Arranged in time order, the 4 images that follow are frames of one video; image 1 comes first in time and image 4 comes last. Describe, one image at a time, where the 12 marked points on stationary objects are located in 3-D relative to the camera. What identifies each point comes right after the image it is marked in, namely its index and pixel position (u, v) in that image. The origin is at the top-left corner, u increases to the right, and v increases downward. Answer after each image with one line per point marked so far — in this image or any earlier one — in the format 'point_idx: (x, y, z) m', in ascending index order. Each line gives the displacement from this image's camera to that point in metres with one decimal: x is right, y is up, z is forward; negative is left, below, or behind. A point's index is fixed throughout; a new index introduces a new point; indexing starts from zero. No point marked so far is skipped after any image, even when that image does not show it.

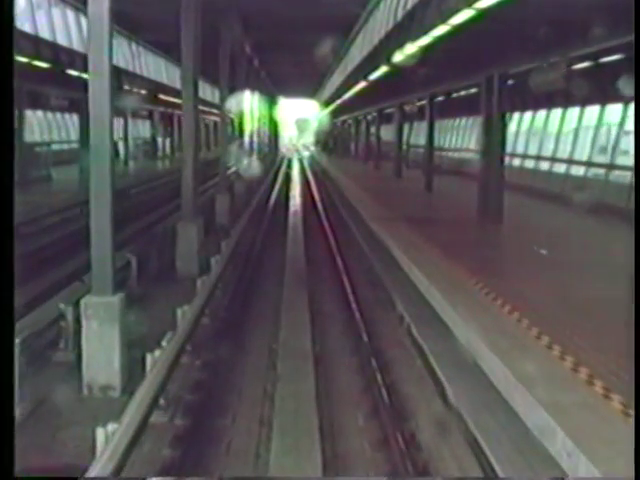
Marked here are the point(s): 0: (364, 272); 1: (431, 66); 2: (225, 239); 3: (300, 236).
0: (+0.8, -0.6, +14.8) m
1: (+2.1, +3.4, +16.8) m
2: (-1.8, -0.1, +16.6) m
3: (-0.4, 0.0, +19.8) m
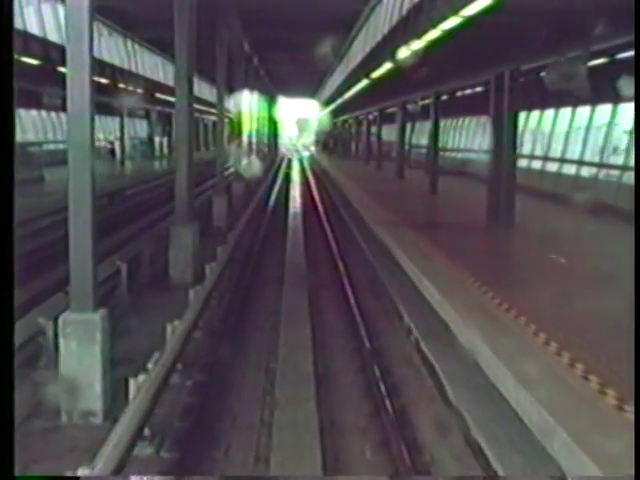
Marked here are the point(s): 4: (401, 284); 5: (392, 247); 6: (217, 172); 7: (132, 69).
0: (+0.8, -0.7, +14.2) m
1: (+2.2, +3.3, +16.3) m
2: (-1.8, -0.1, +16.0) m
3: (-0.4, -0.1, +19.2) m
4: (+1.2, -0.7, +12.8) m
5: (+1.3, -0.1, +15.1) m
6: (-2.3, +1.5, +19.3) m
7: (-3.6, +3.2, +16.3) m
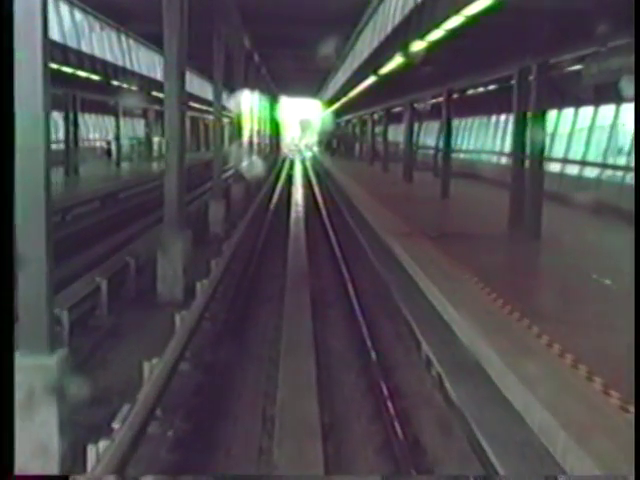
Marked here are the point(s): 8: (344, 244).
0: (+0.8, -0.8, +13.7) m
1: (+2.2, +3.3, +15.8) m
2: (-1.8, -0.2, +15.5) m
3: (-0.4, -0.1, +18.8) m
4: (+1.3, -0.8, +12.3) m
5: (+1.3, -0.2, +14.6) m
6: (-2.3, +1.4, +18.9) m
7: (-3.5, +3.2, +15.8) m
8: (+0.5, -0.1, +19.2) m
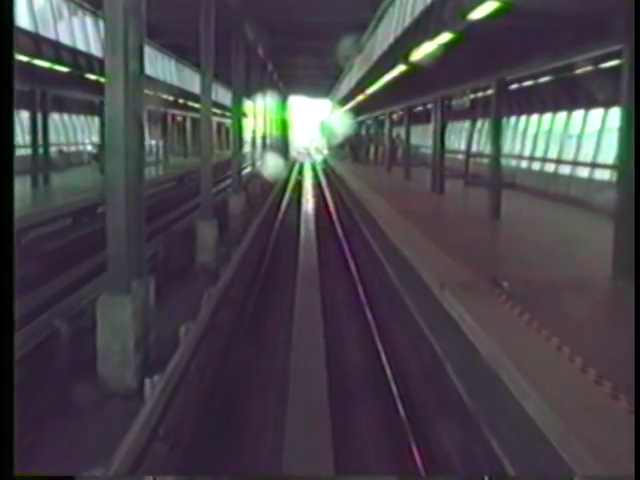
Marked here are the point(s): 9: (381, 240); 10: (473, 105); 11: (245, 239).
0: (+1.0, -1.0, +12.5) m
1: (+2.4, +3.1, +14.6) m
2: (-1.6, -0.4, +14.4) m
3: (-0.1, -0.3, +17.6) m
4: (+1.4, -0.9, +11.1) m
5: (+1.5, -0.4, +13.4) m
6: (-2.0, +1.2, +17.7) m
7: (-3.3, +3.0, +14.7) m
8: (+0.8, -0.3, +18.0) m
9: (+1.2, +0.2, +19.2) m
10: (+3.2, +3.0, +19.6) m
11: (-1.5, +0.2, +19.1) m
